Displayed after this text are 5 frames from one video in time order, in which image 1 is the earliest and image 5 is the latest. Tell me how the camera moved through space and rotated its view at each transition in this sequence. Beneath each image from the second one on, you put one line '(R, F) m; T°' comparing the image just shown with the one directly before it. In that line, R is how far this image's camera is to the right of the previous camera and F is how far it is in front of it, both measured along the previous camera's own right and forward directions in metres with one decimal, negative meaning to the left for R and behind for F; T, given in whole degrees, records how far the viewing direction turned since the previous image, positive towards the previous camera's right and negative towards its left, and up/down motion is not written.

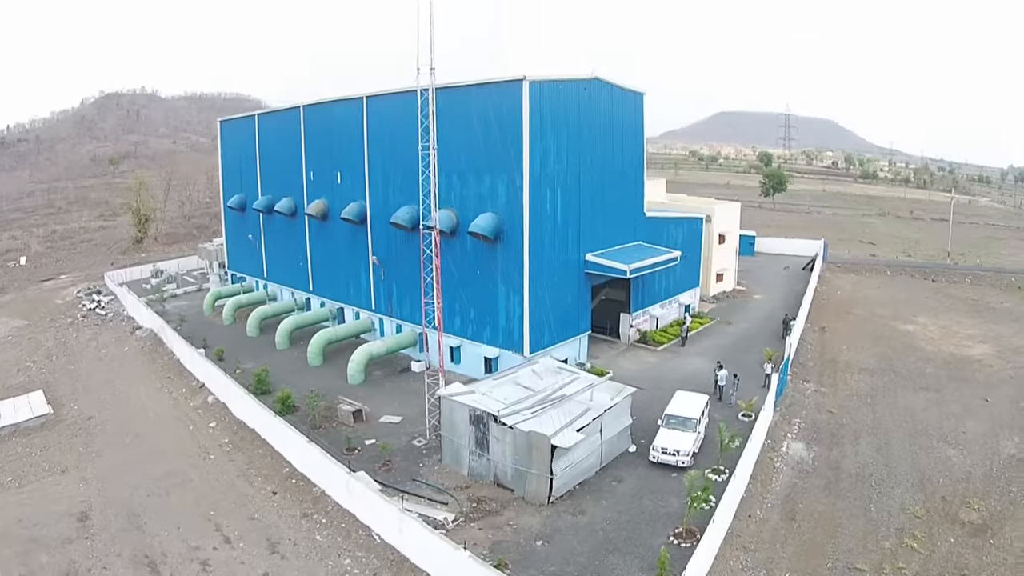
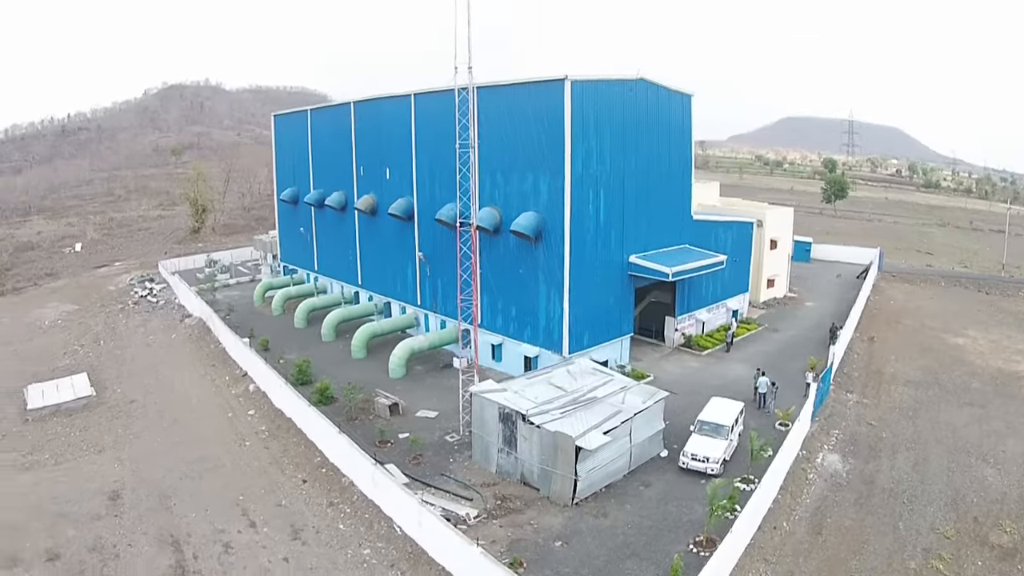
(+0.5, -0.2) m; -4°
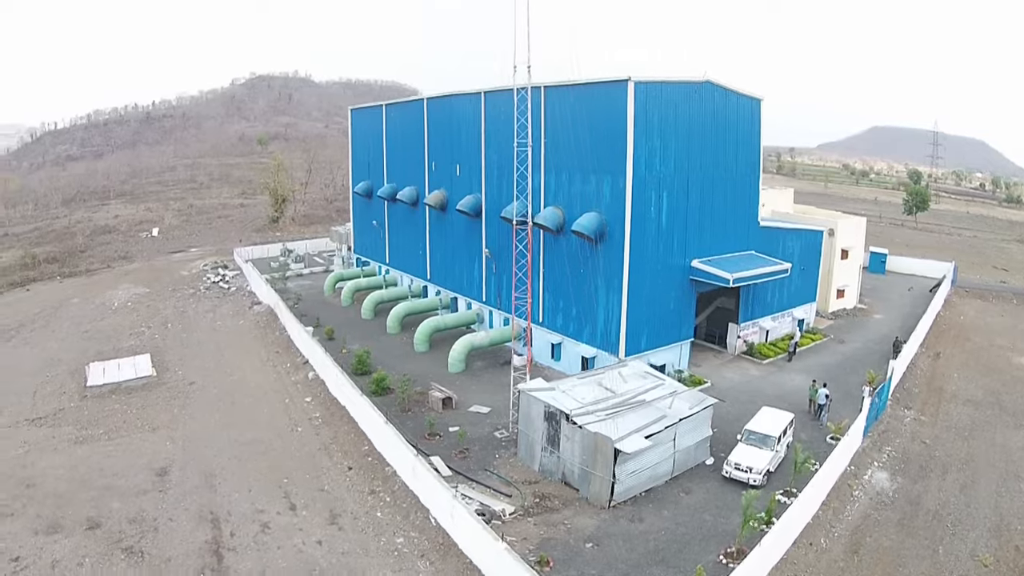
(+0.4, -0.1) m; -5°
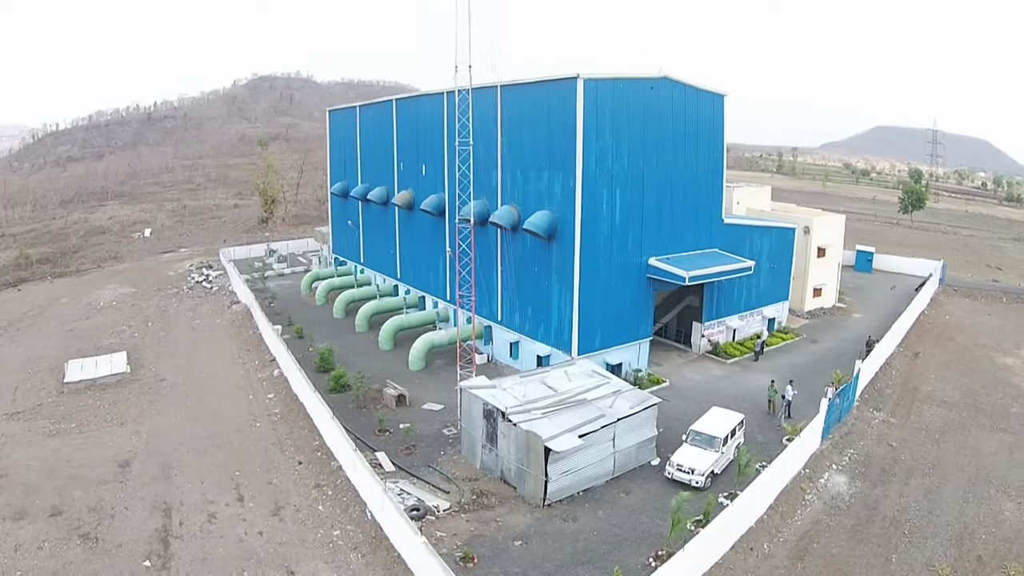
(+2.1, +0.2) m; -1°
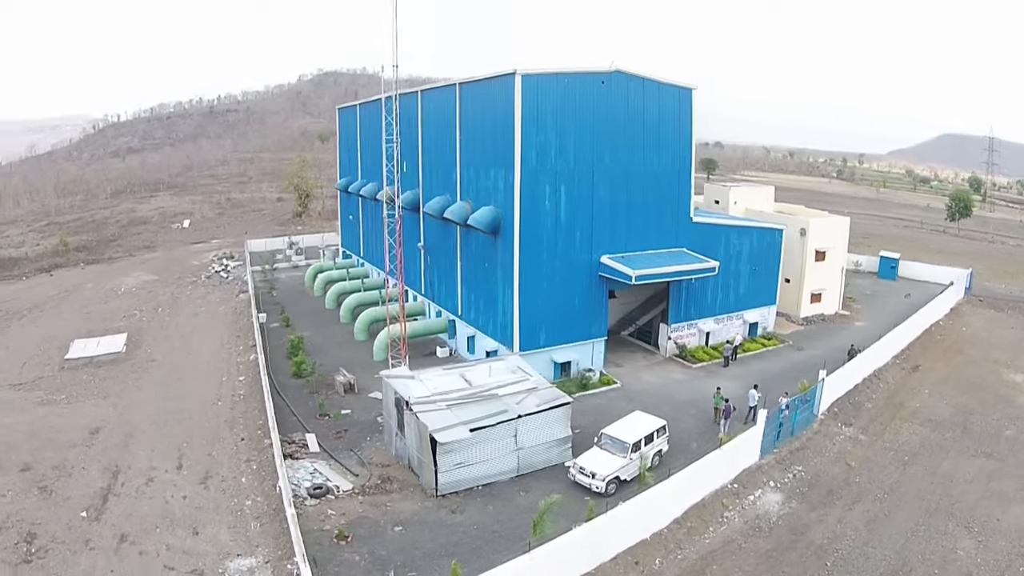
(+4.7, +0.3) m; -7°
